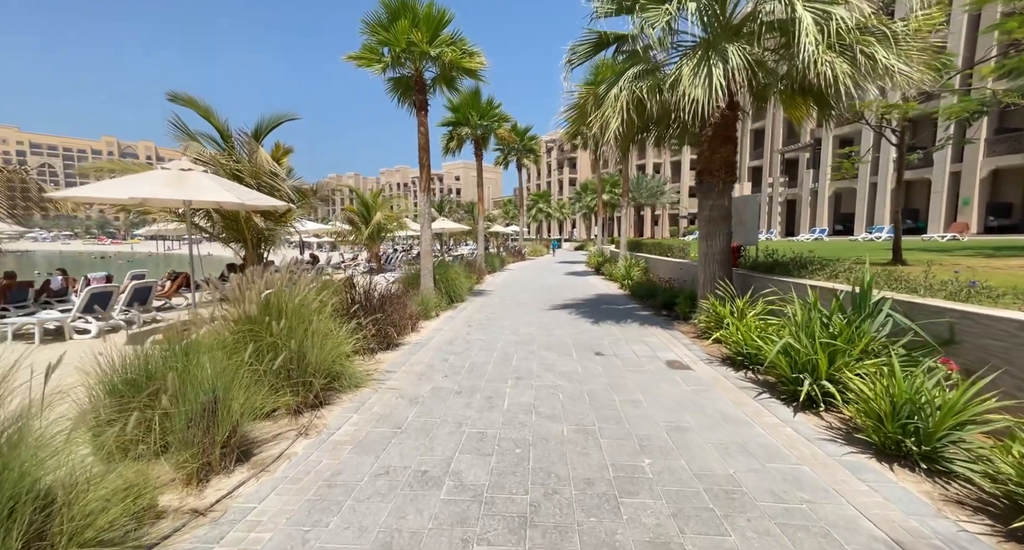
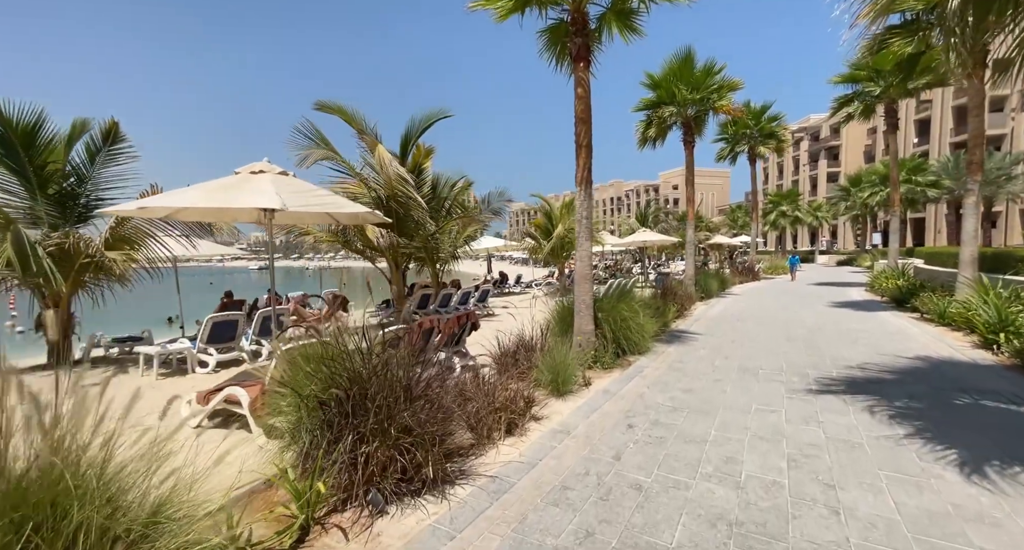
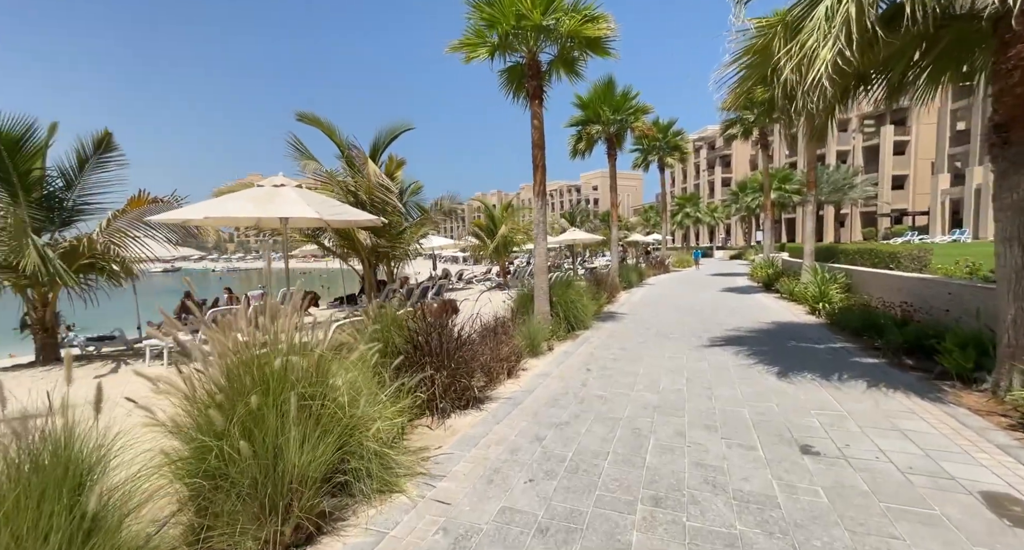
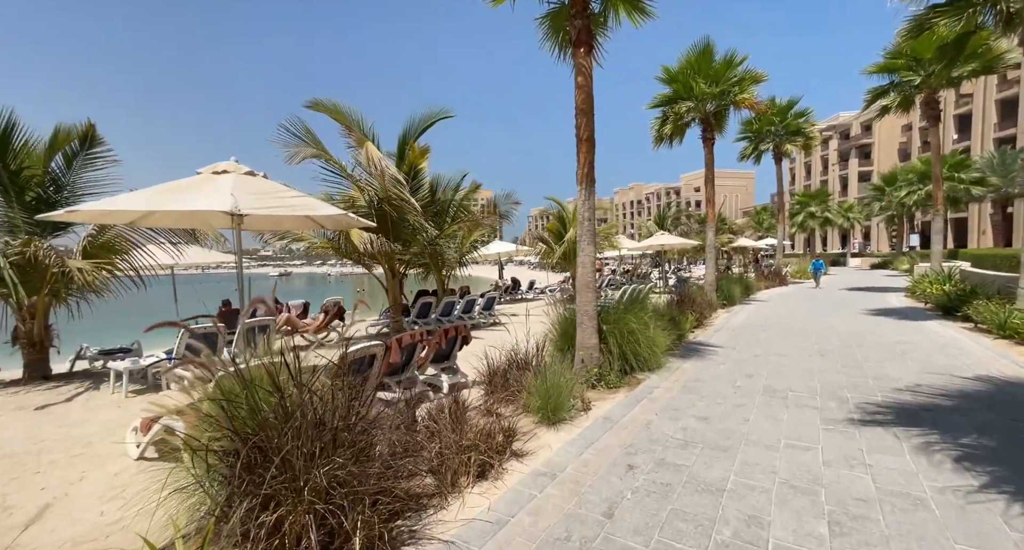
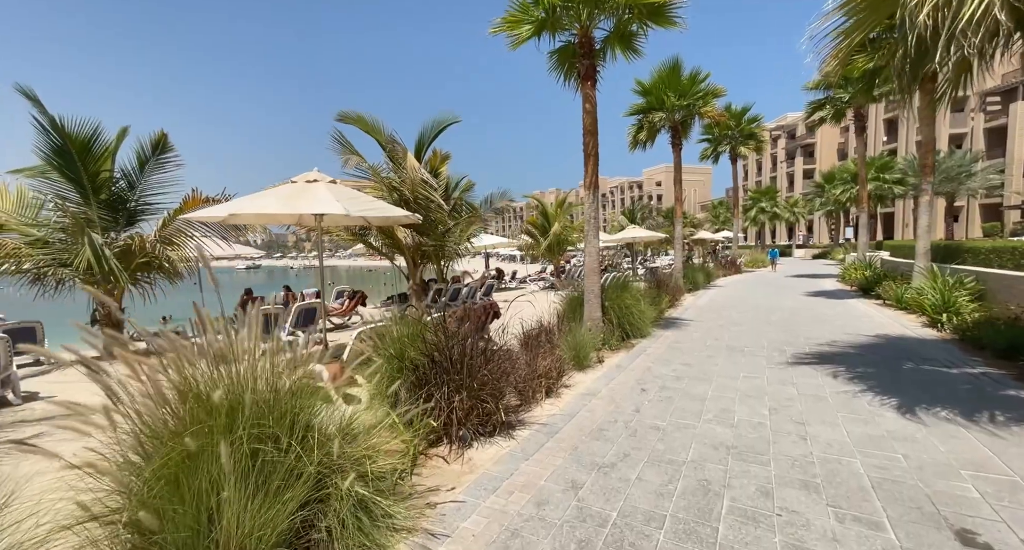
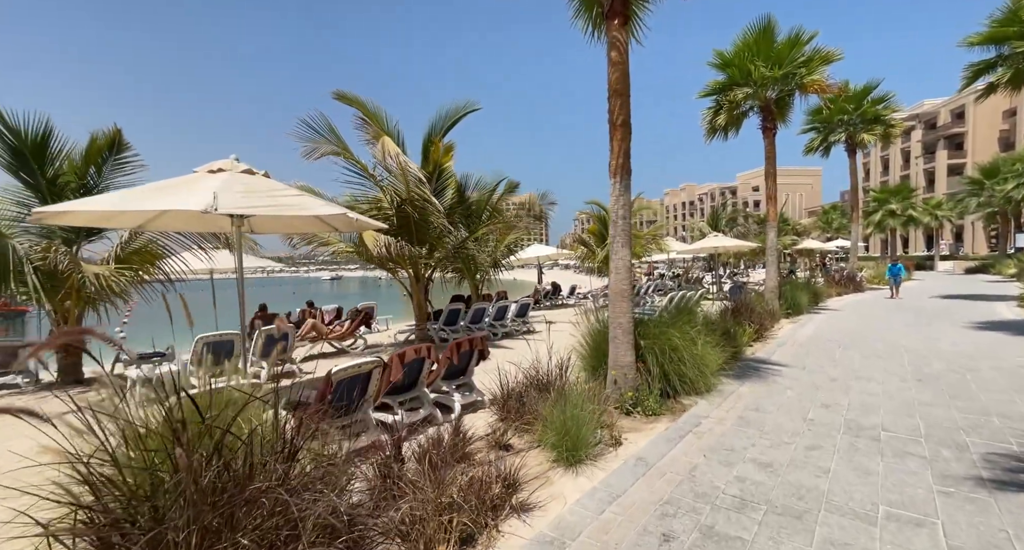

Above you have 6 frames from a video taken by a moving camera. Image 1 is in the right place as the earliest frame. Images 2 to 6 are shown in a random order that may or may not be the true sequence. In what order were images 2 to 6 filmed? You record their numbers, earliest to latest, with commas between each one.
3, 5, 2, 4, 6
